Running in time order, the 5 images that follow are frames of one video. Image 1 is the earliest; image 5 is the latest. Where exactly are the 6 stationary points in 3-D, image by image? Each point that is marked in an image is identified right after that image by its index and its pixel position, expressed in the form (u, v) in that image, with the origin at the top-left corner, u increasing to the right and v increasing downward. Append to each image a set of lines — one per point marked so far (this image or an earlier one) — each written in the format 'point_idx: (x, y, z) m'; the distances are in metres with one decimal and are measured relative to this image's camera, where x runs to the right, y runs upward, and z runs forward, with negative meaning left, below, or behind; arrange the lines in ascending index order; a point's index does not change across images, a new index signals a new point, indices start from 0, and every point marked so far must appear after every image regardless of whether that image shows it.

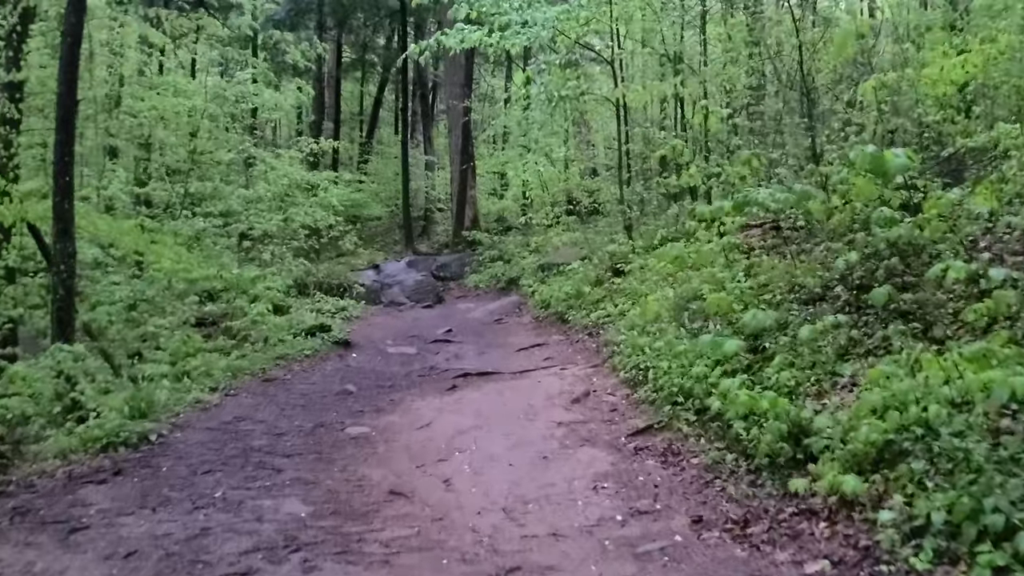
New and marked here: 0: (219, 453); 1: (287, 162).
0: (-1.9, -1.1, +6.9) m
1: (-4.2, +2.4, +19.8) m
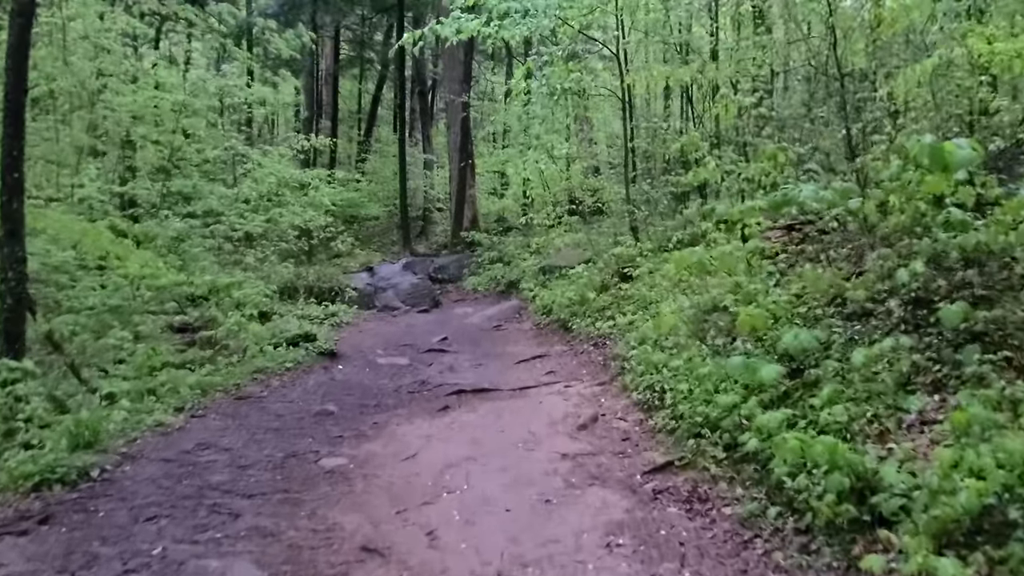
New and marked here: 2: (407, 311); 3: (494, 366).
0: (-1.9, -1.2, +6.0) m
1: (-4.2, +2.3, +18.9) m
2: (-1.9, -0.4, +18.7) m
3: (-0.2, -0.8, +11.1) m
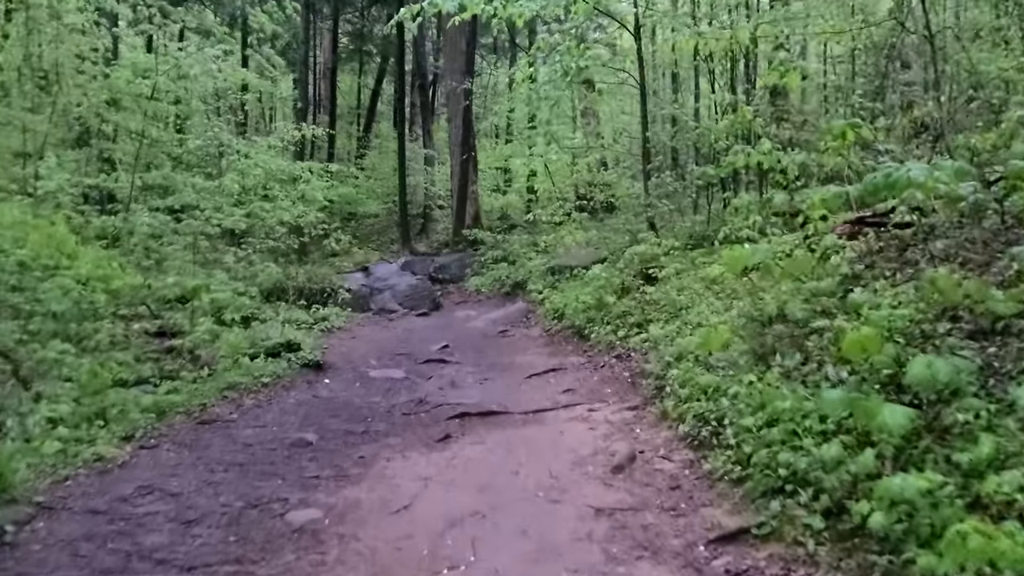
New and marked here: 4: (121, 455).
0: (-1.9, -1.2, +4.6) m
1: (-4.1, +2.3, +17.5) m
2: (-1.8, -0.4, +17.3) m
3: (-0.1, -0.9, +9.7) m
4: (-2.5, -1.1, +6.7) m
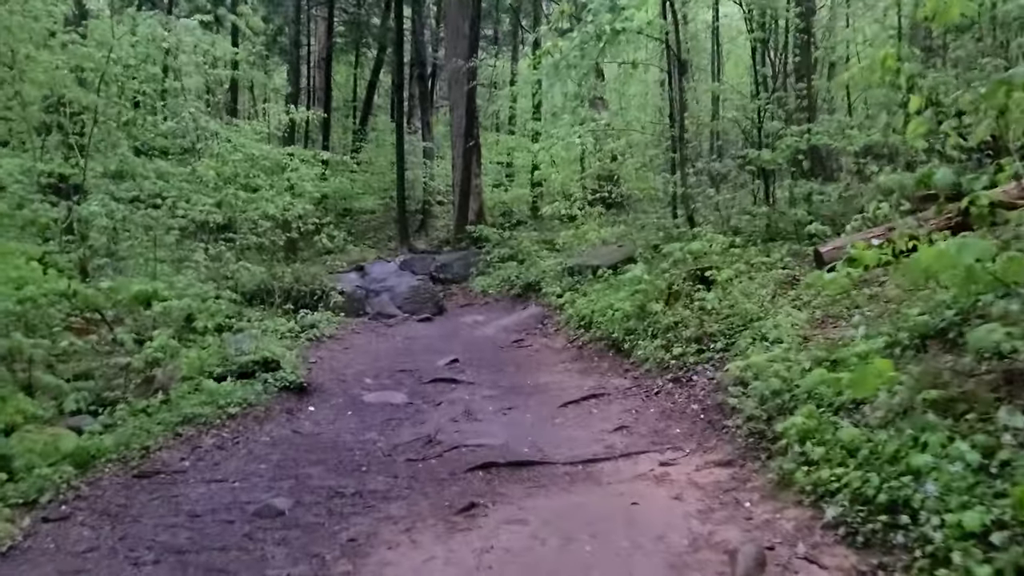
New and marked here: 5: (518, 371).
0: (-1.6, -1.2, +2.6) m
1: (-3.9, +2.3, +15.5) m
2: (-1.6, -0.5, +15.3) m
3: (+0.1, -0.9, +7.7) m
4: (-2.3, -1.1, +4.8) m
5: (+0.1, -0.8, +9.8) m
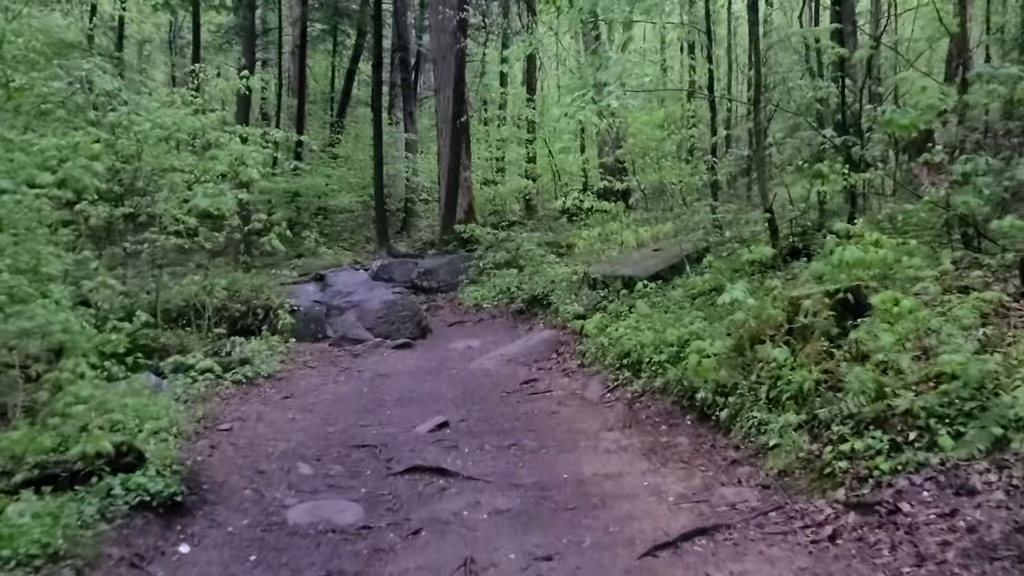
0: (-1.4, -1.4, -1.0) m
1: (-3.9, +2.1, +11.8) m
2: (-1.5, -0.6, +11.7) m
3: (+0.3, -1.1, +4.1) m
4: (-2.1, -1.3, +1.1) m
5: (+0.2, -1.0, +6.2) m
